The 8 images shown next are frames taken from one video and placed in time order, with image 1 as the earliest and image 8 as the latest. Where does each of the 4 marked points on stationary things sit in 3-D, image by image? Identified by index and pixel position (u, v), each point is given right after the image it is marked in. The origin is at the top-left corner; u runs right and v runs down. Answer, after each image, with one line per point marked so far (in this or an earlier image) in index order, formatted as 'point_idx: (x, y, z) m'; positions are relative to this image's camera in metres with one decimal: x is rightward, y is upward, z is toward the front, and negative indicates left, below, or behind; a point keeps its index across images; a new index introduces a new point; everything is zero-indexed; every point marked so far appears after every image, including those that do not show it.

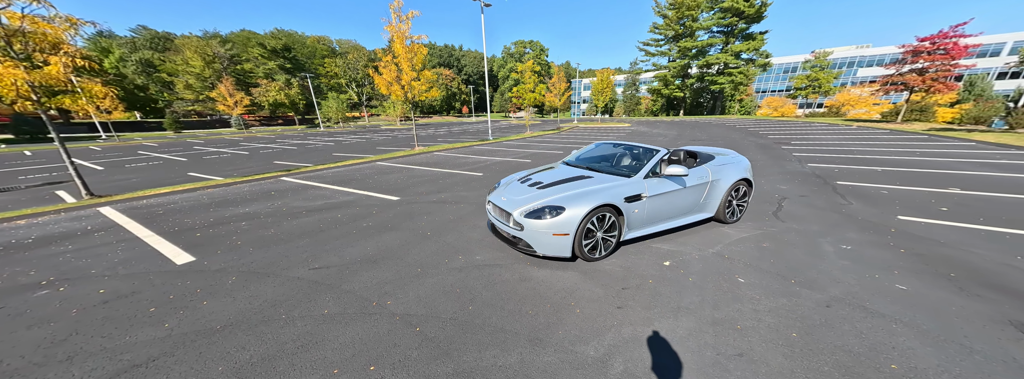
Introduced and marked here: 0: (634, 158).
0: (+1.8, +0.6, +4.5) m
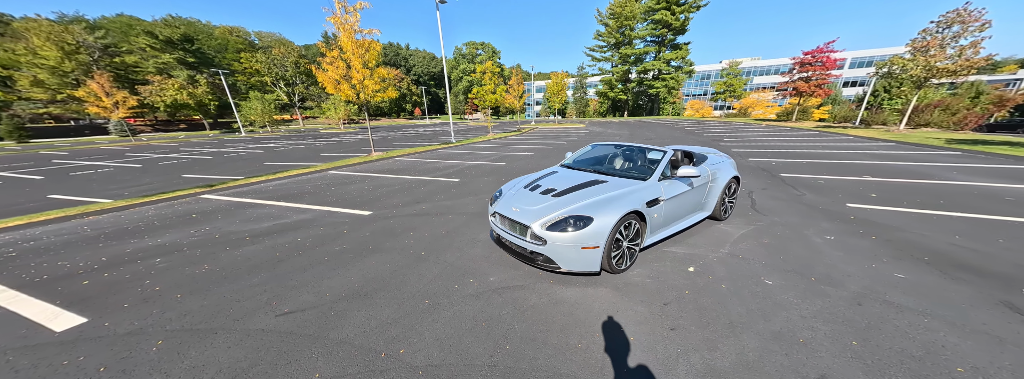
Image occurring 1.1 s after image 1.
0: (+1.7, +0.5, +4.4) m
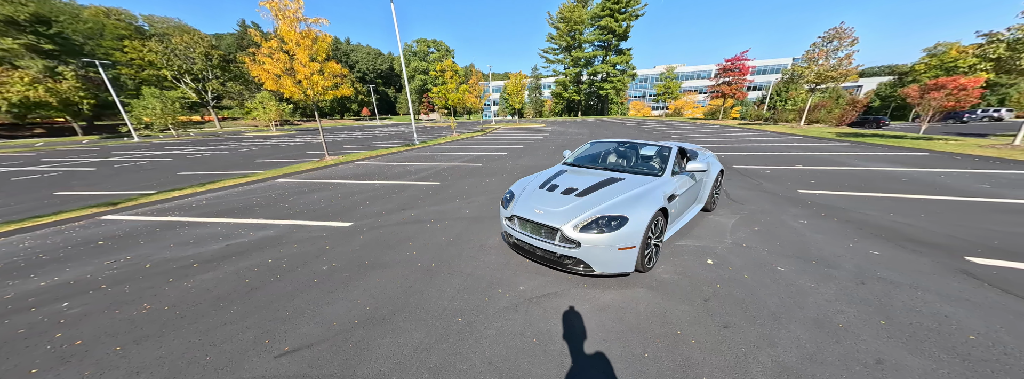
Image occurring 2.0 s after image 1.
0: (+1.7, +0.6, +4.6) m
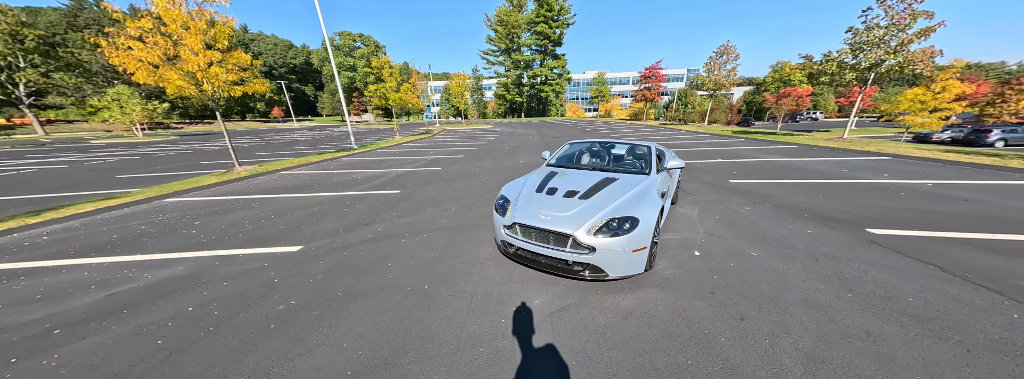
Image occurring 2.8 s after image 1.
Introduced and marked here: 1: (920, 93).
0: (+1.4, +0.6, +4.7) m
1: (+19.5, +4.7, +13.9) m
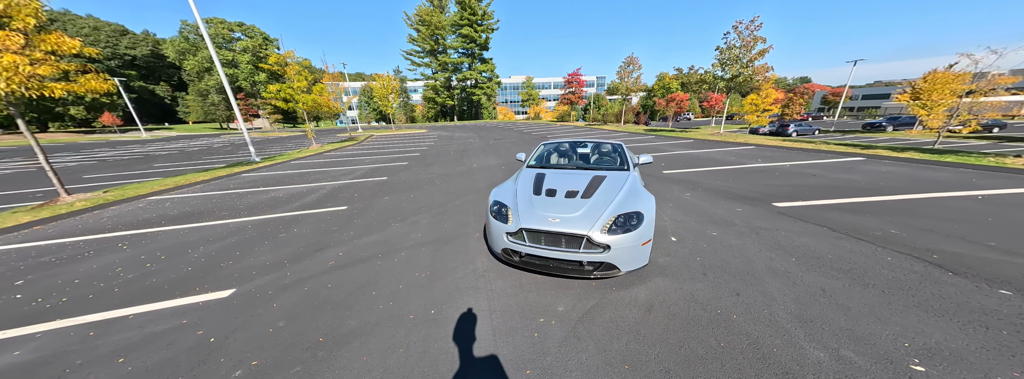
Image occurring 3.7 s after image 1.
0: (+0.9, +0.6, +4.8) m
1: (+15.9, +5.9, +18.3) m
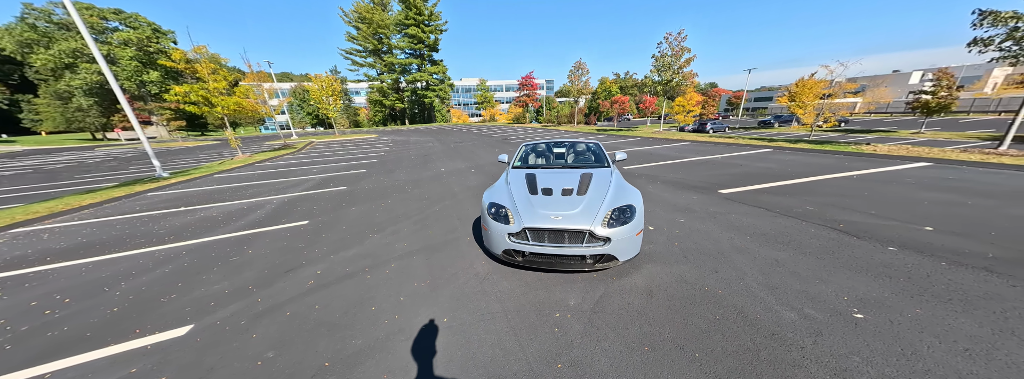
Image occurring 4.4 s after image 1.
0: (+0.6, +0.6, +5.0) m
1: (+12.8, +6.6, +20.7) m
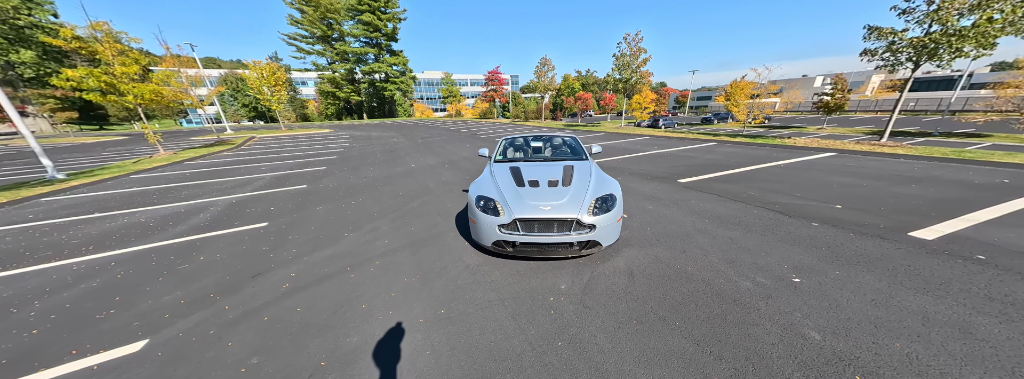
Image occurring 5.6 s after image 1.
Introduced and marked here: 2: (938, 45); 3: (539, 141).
0: (+0.2, +0.8, +5.1) m
1: (+10.2, +7.3, +22.2) m
2: (+12.0, +4.1, +7.8) m
3: (+0.6, +0.9, +5.2) m
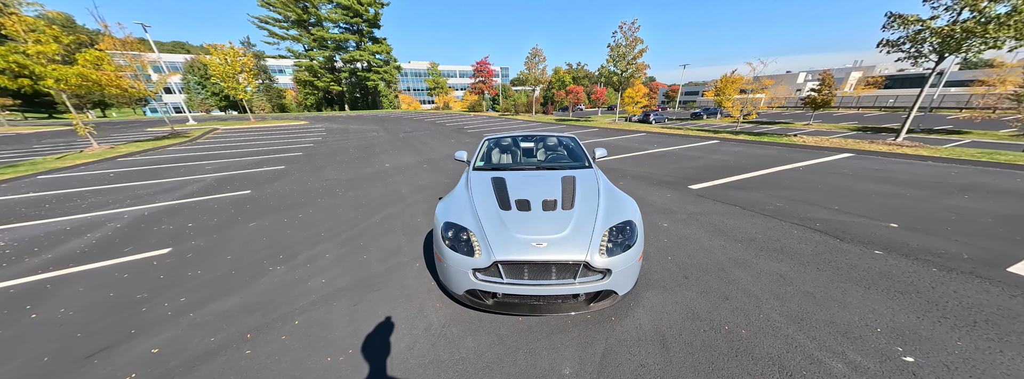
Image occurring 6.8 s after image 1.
0: (0.0, +0.6, +4.1) m
1: (+9.4, +7.5, +21.3) m
2: (+11.7, +3.9, +7.1) m
3: (+0.3, +0.7, +4.2) m
